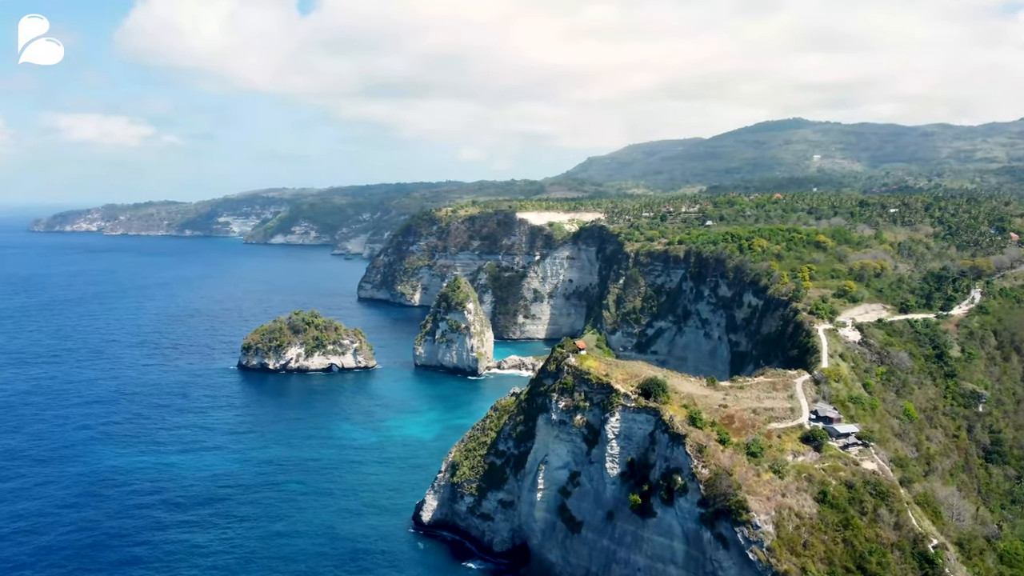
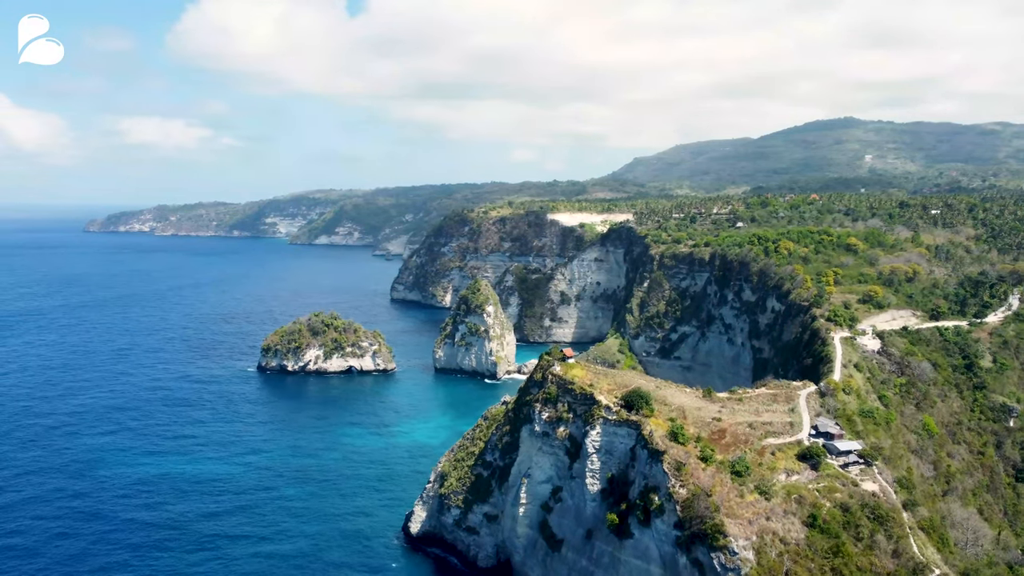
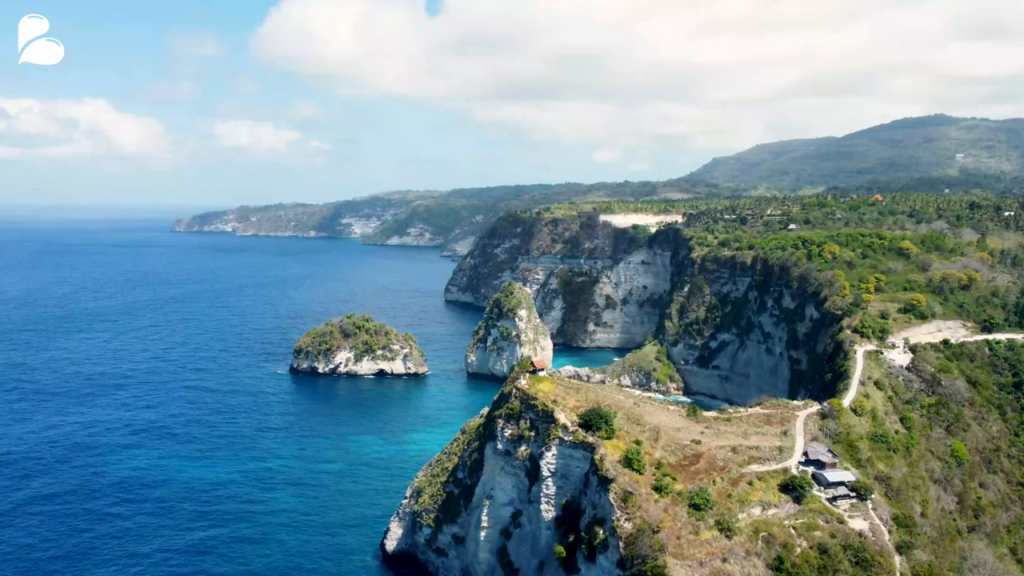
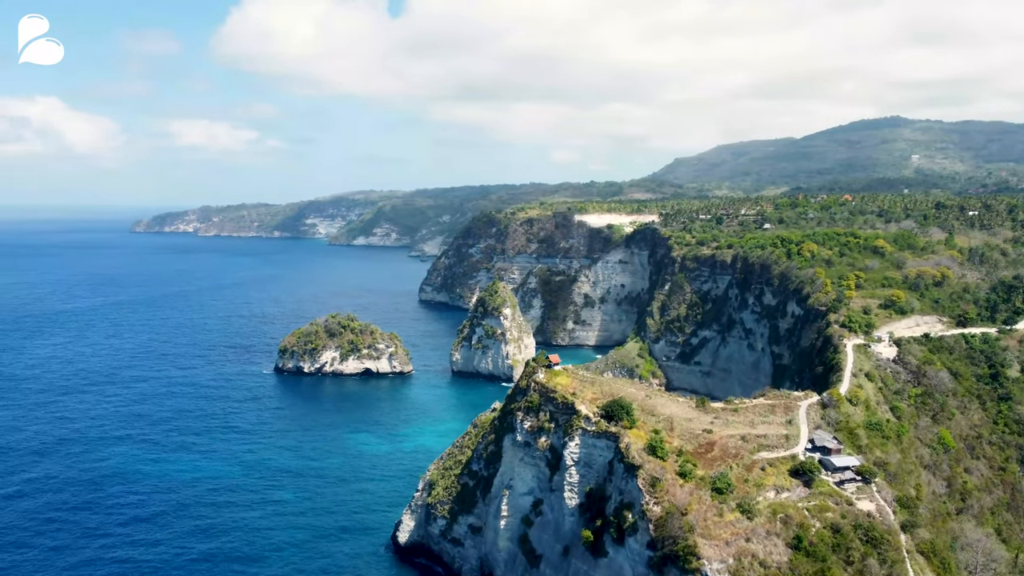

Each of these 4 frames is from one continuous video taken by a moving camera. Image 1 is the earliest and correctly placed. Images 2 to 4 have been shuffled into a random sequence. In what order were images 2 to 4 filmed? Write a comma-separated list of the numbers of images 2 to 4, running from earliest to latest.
2, 4, 3
